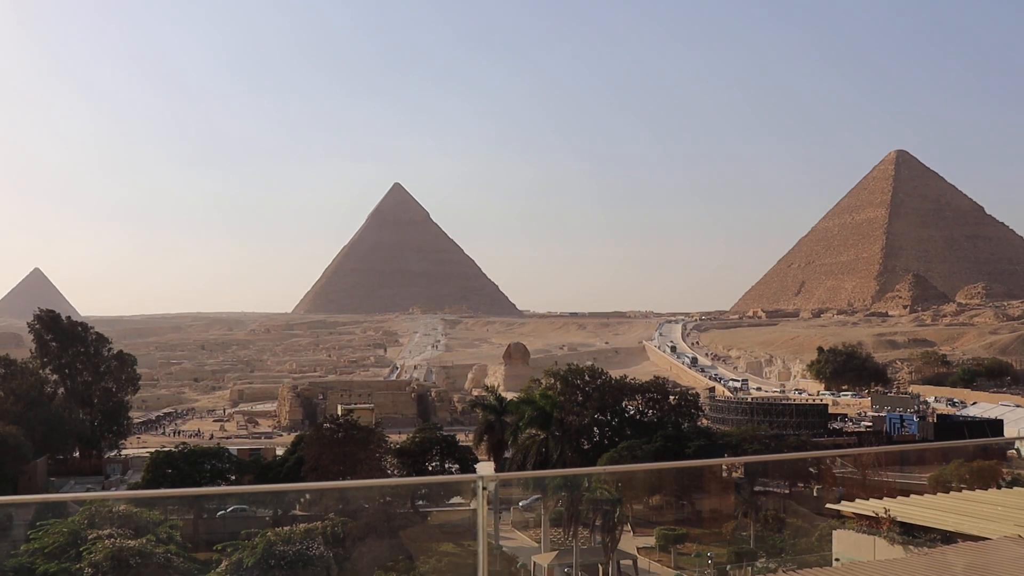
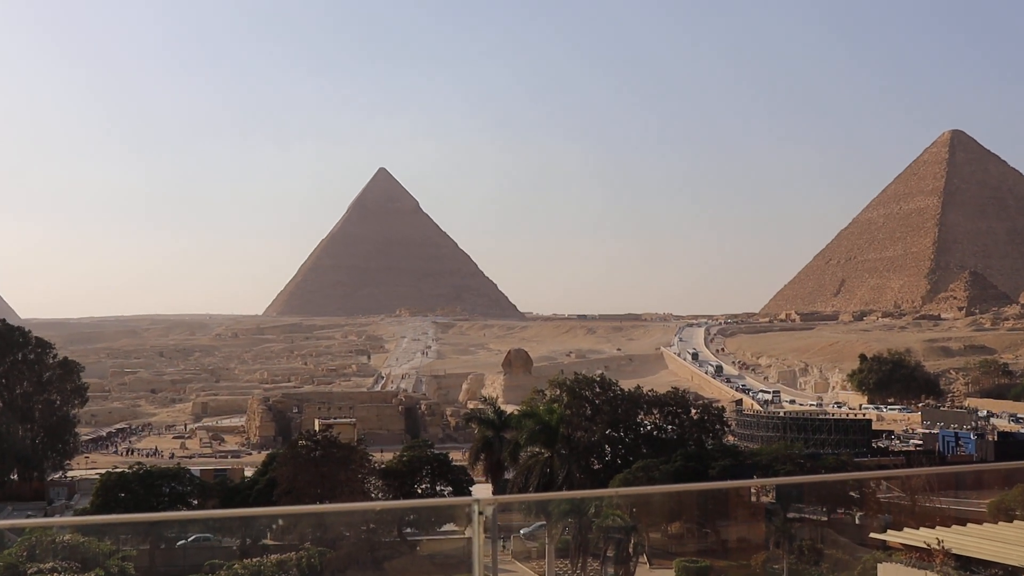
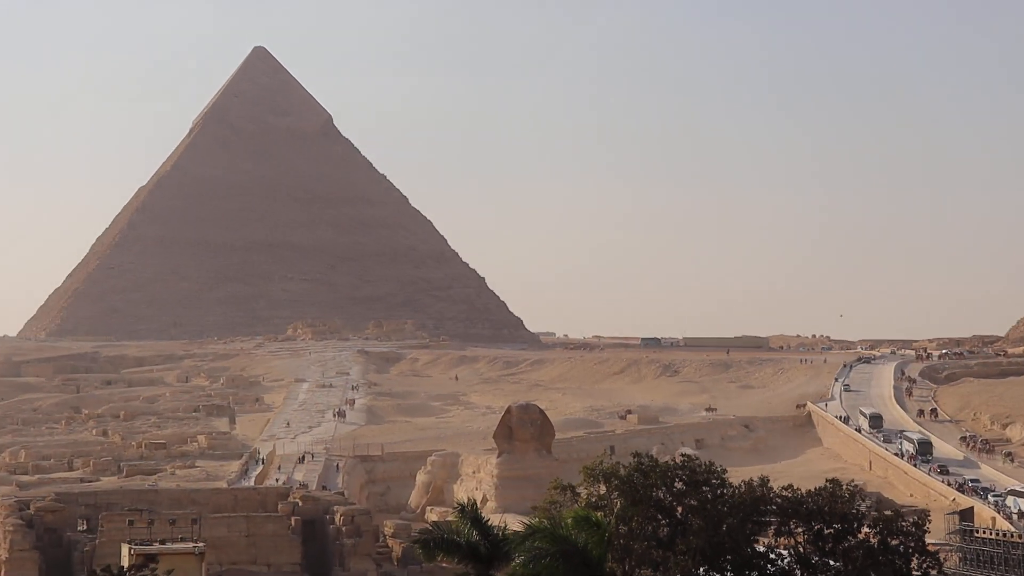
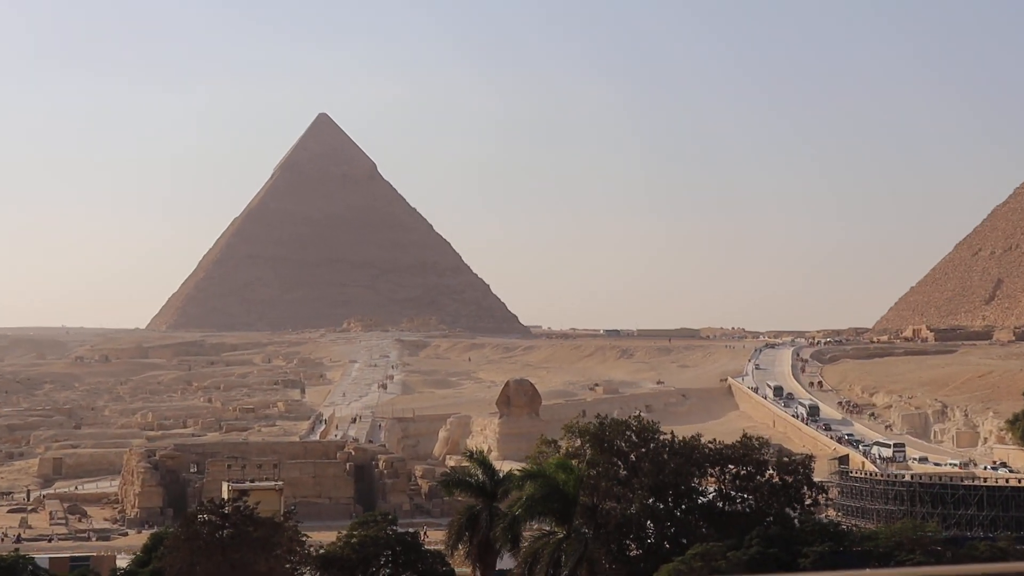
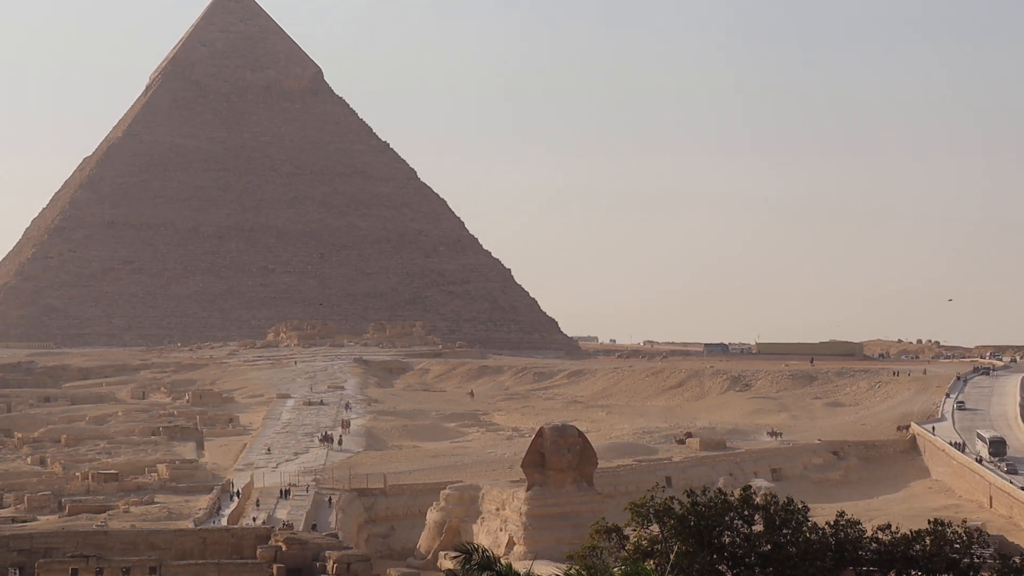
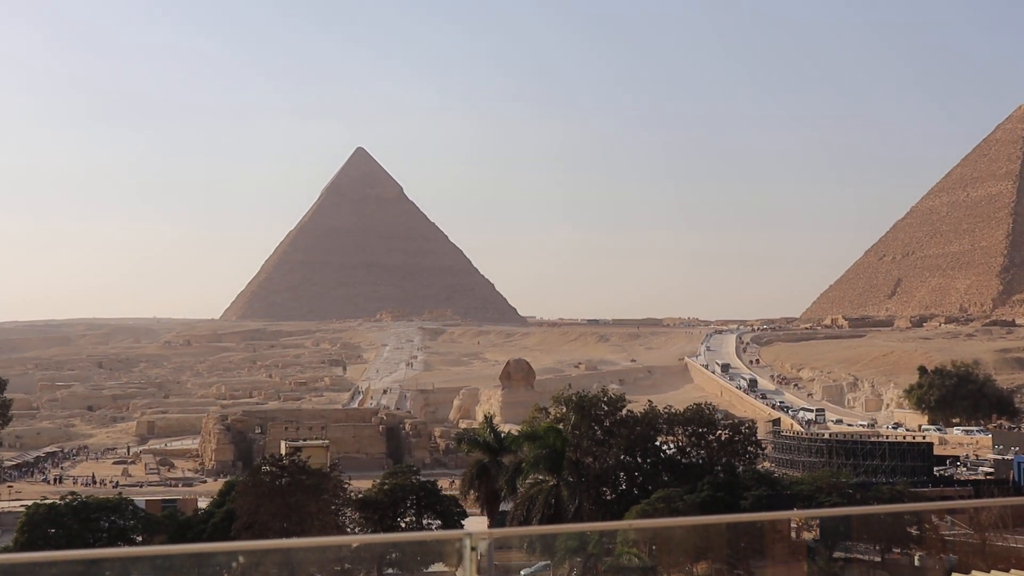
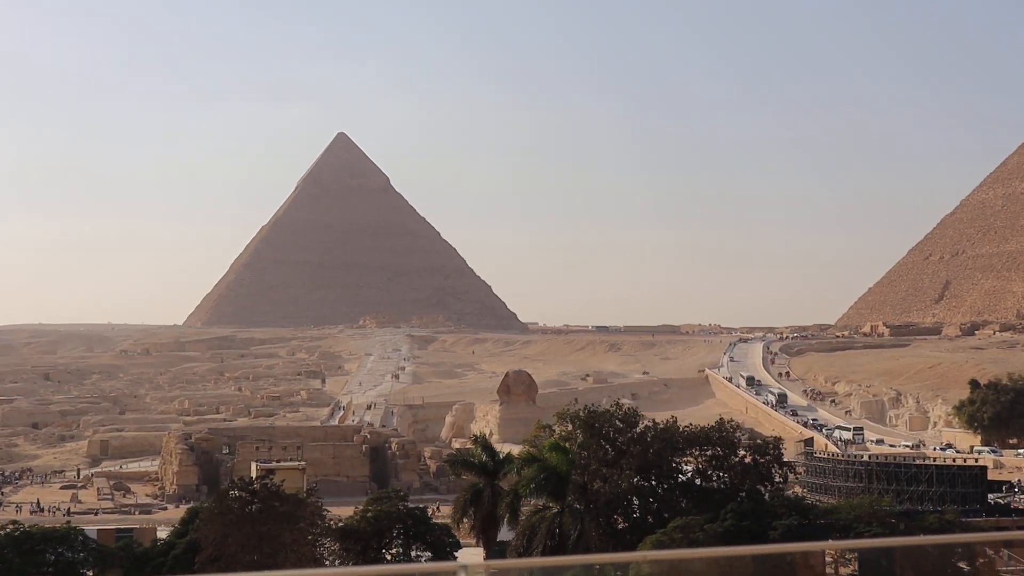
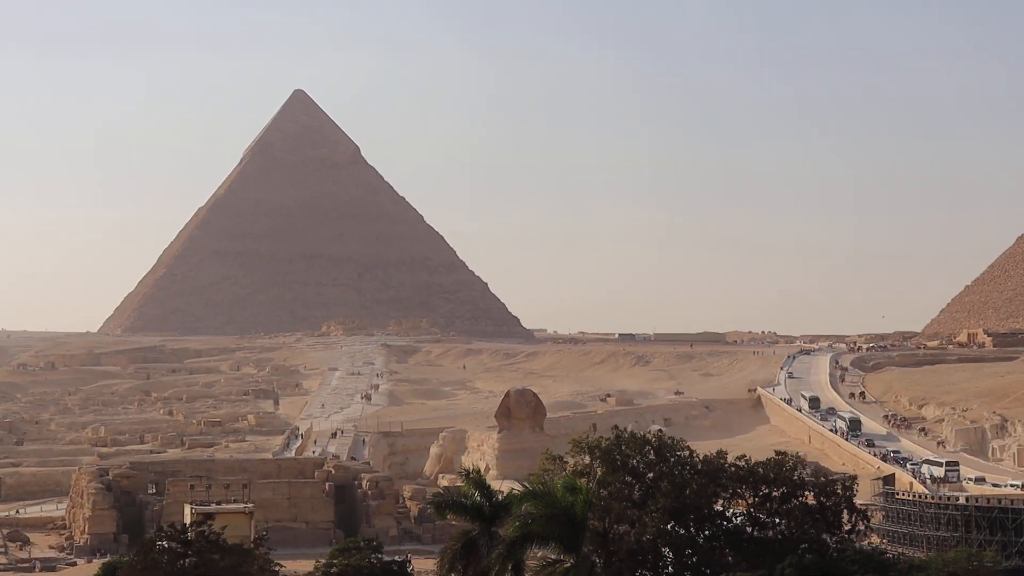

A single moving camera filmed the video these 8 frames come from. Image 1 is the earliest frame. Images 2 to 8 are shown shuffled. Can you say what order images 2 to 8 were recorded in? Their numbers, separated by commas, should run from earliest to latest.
2, 6, 7, 4, 8, 3, 5
